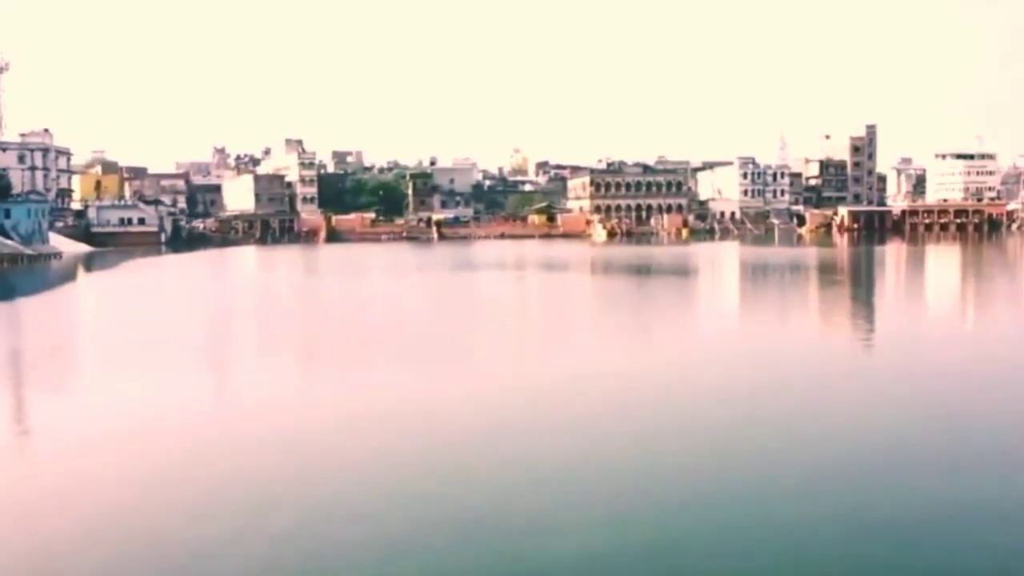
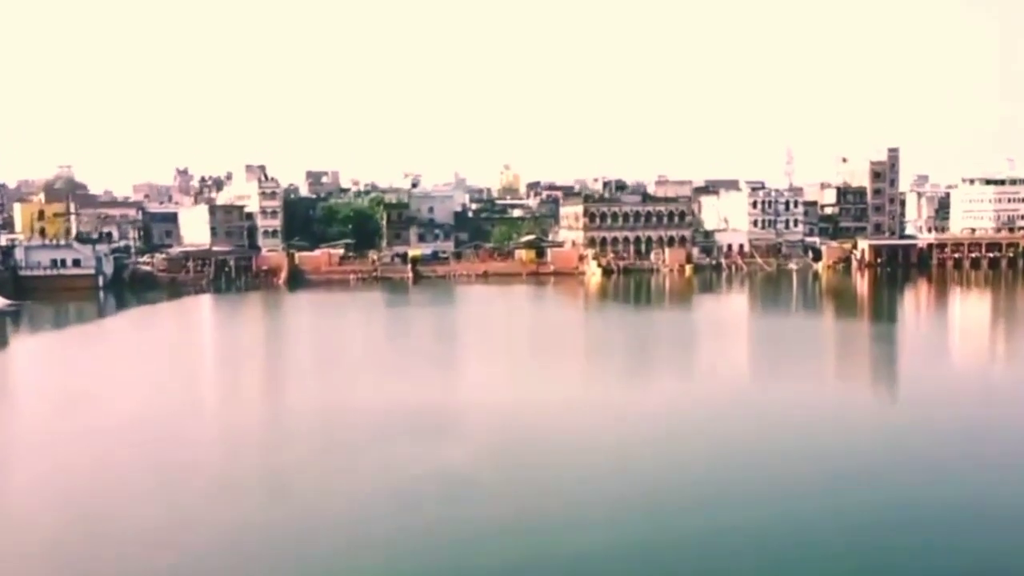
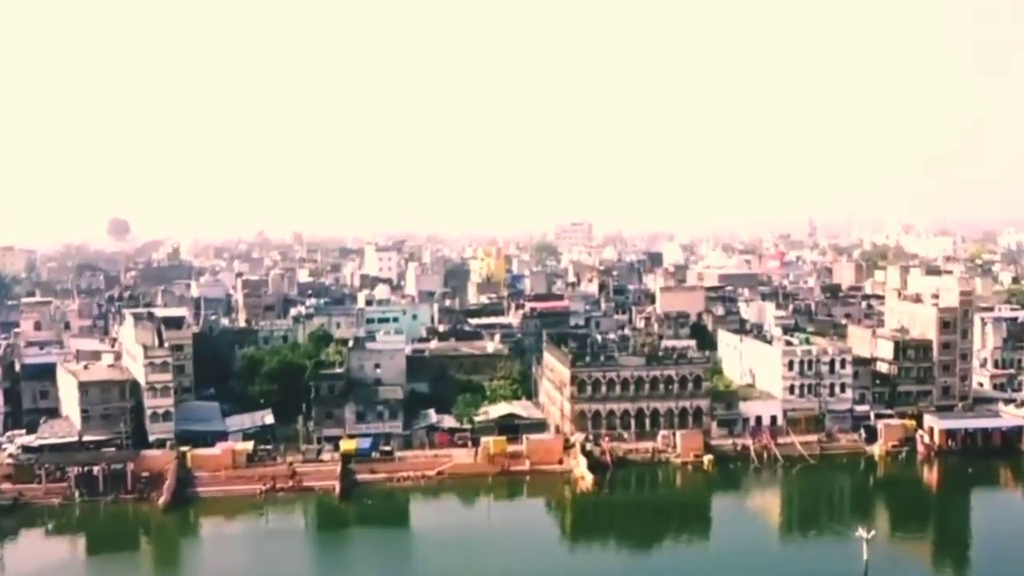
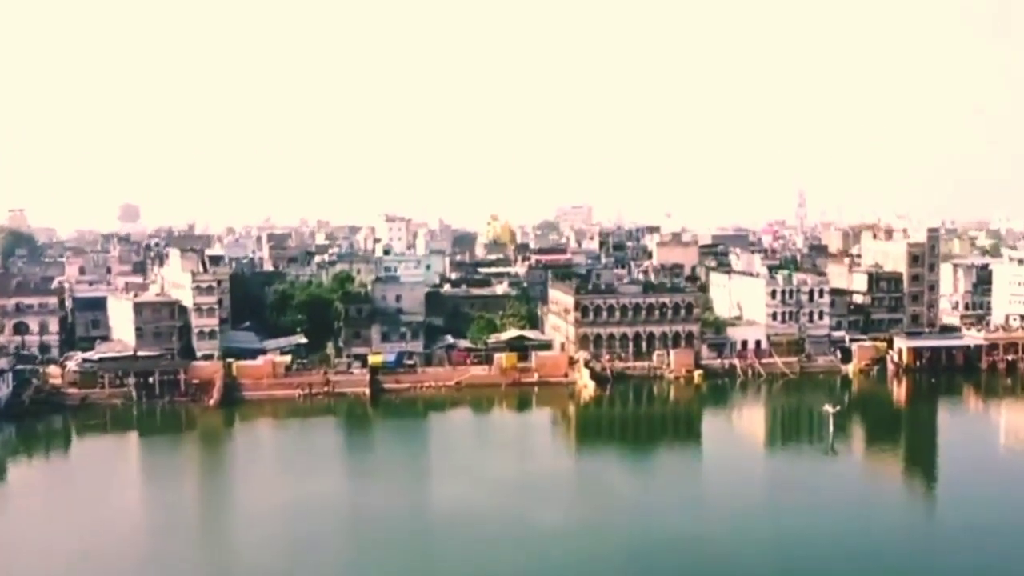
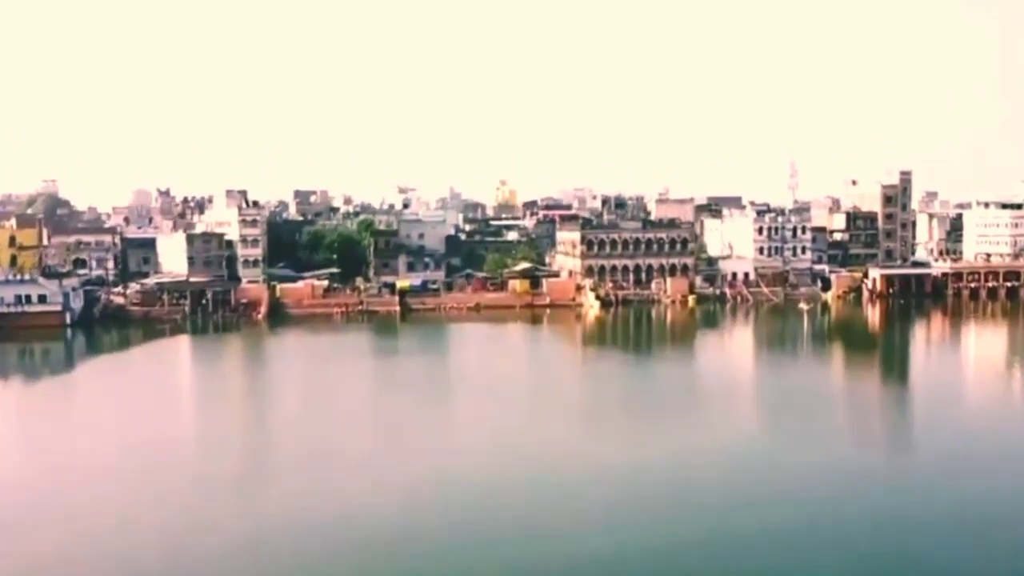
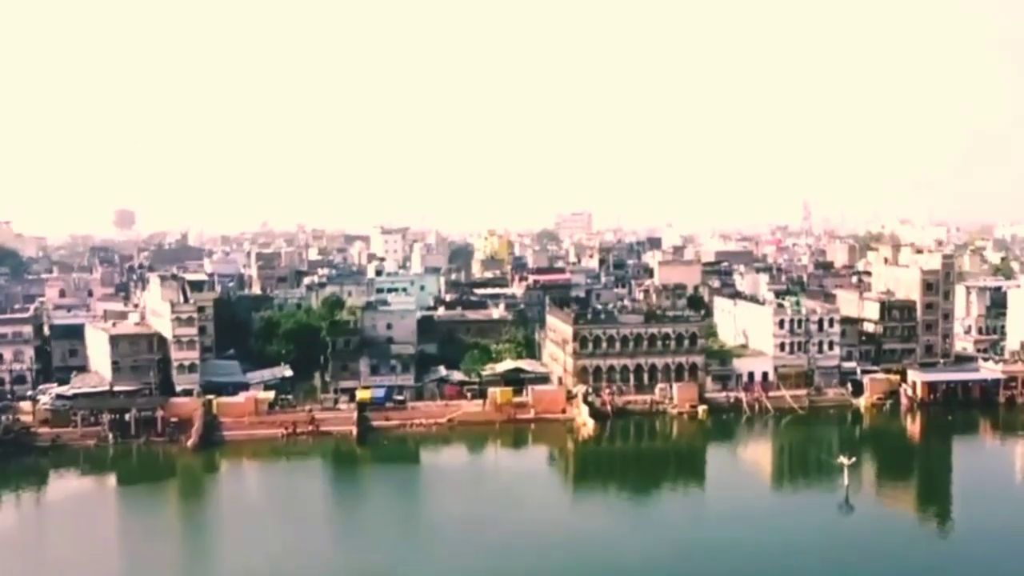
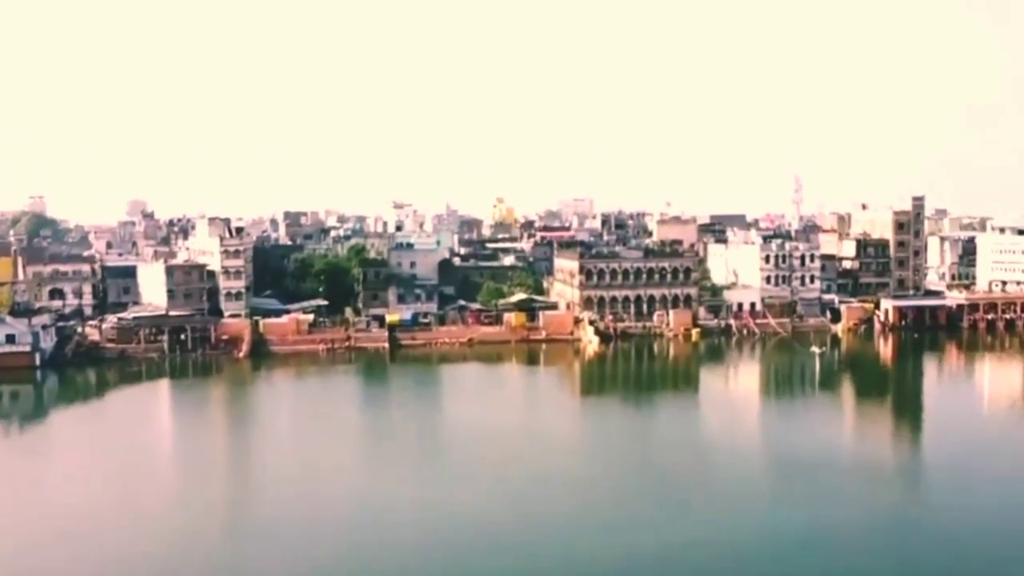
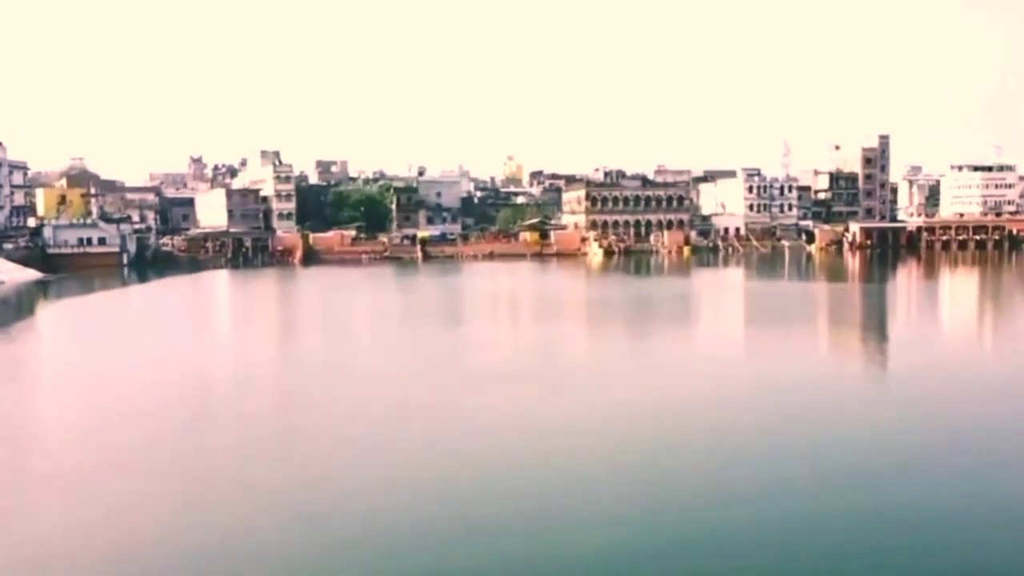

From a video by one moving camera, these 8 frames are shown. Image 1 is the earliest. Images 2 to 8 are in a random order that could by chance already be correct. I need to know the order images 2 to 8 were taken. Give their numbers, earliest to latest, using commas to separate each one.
8, 2, 5, 7, 4, 6, 3
